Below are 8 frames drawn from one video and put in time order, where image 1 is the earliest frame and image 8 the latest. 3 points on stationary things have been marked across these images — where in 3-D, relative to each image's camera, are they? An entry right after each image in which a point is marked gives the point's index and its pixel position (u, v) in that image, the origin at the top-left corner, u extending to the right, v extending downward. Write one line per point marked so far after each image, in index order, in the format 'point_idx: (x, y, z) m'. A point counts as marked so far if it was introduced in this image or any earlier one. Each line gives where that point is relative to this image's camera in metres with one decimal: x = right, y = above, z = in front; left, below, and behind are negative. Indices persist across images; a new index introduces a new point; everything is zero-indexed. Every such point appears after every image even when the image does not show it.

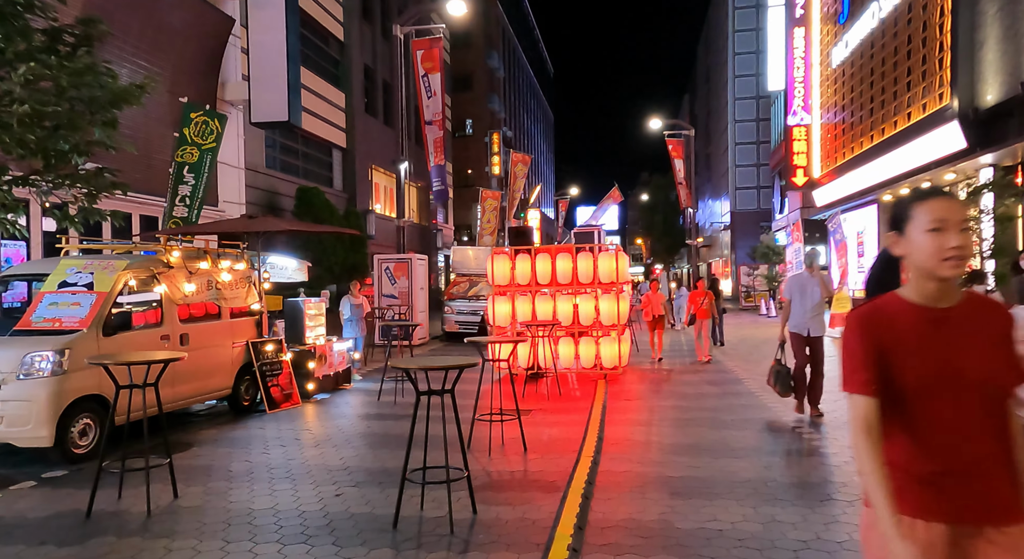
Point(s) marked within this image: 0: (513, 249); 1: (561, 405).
0: (0.0, +0.5, +14.7) m
1: (+0.7, -1.7, +11.8) m
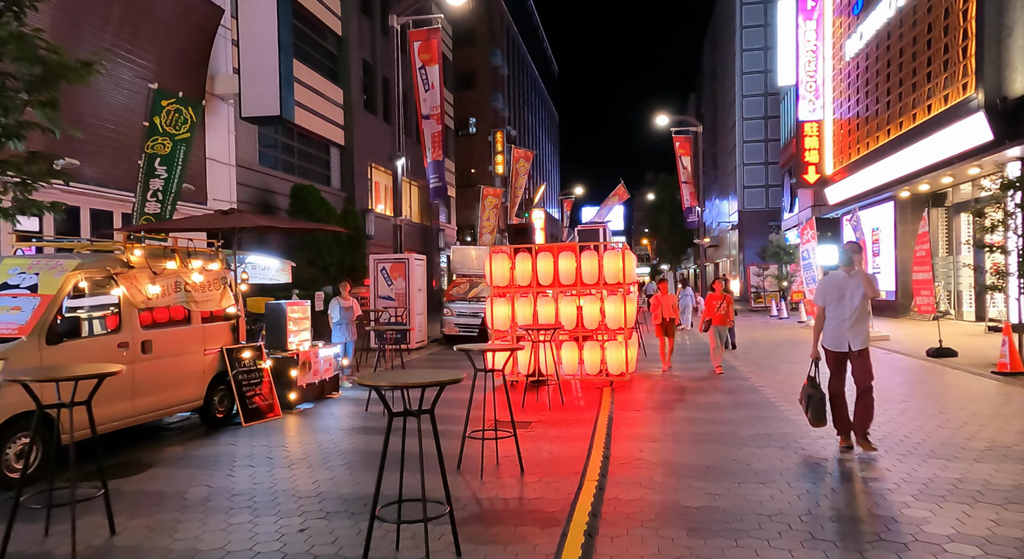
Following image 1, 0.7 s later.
0: (0.0, +0.5, +13.8) m
1: (+0.7, -1.7, +10.9) m
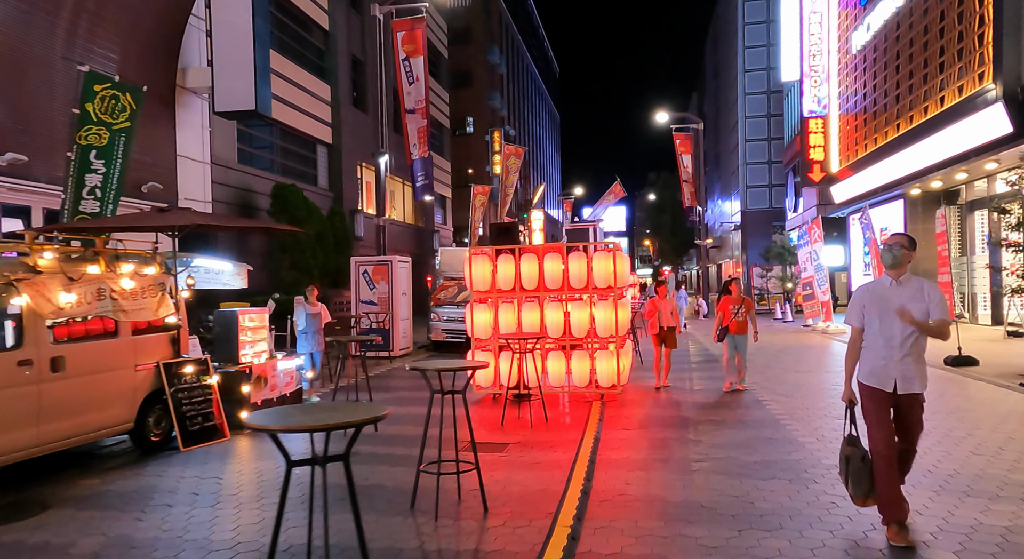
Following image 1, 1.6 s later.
0: (-0.3, +0.5, +12.7) m
1: (+0.4, -1.8, +9.8) m
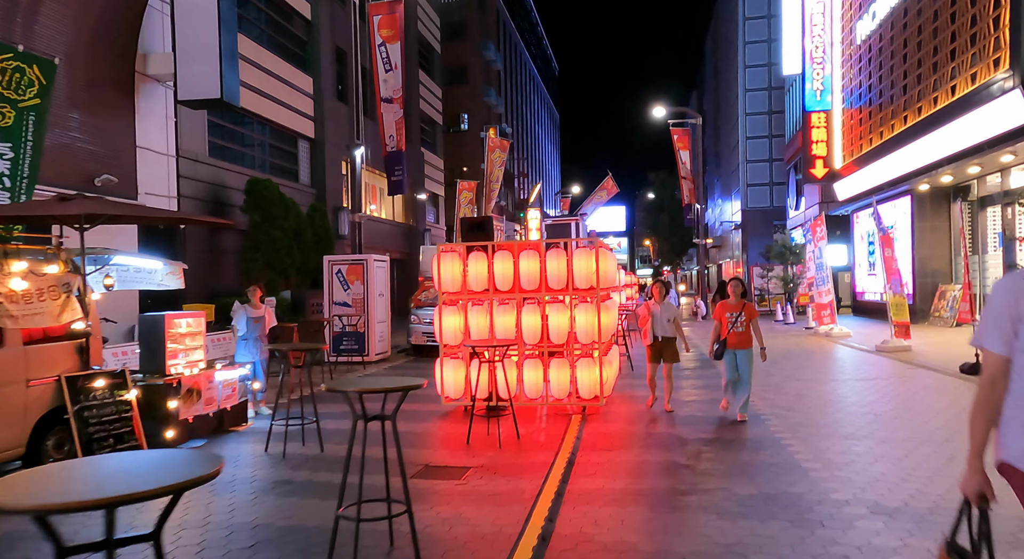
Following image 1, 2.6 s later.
0: (-0.6, +0.4, +11.5) m
1: (0.0, -1.8, +8.6) m
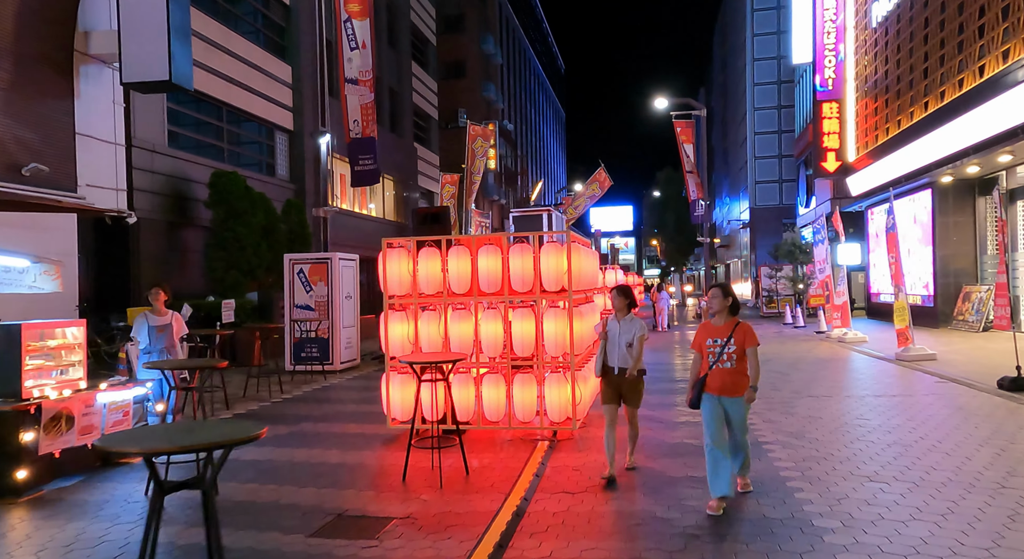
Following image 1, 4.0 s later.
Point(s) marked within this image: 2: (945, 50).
0: (-1.1, +0.4, +9.8) m
1: (-0.5, -1.8, +6.8) m
2: (+9.4, +5.0, +18.8) m
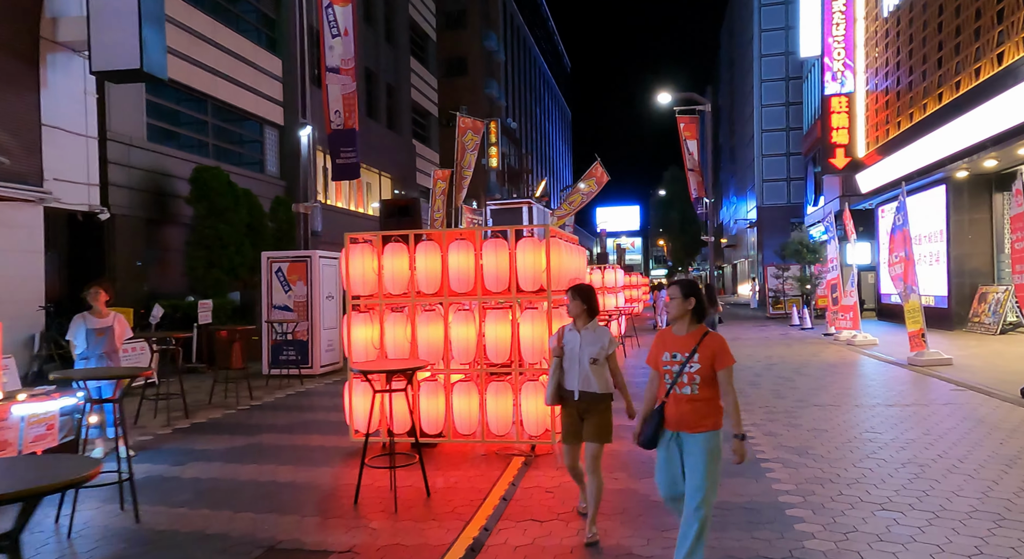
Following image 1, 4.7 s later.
0: (-1.3, +0.5, +8.9) m
1: (-0.8, -1.8, +6.0) m
2: (+9.3, +5.0, +17.8) m
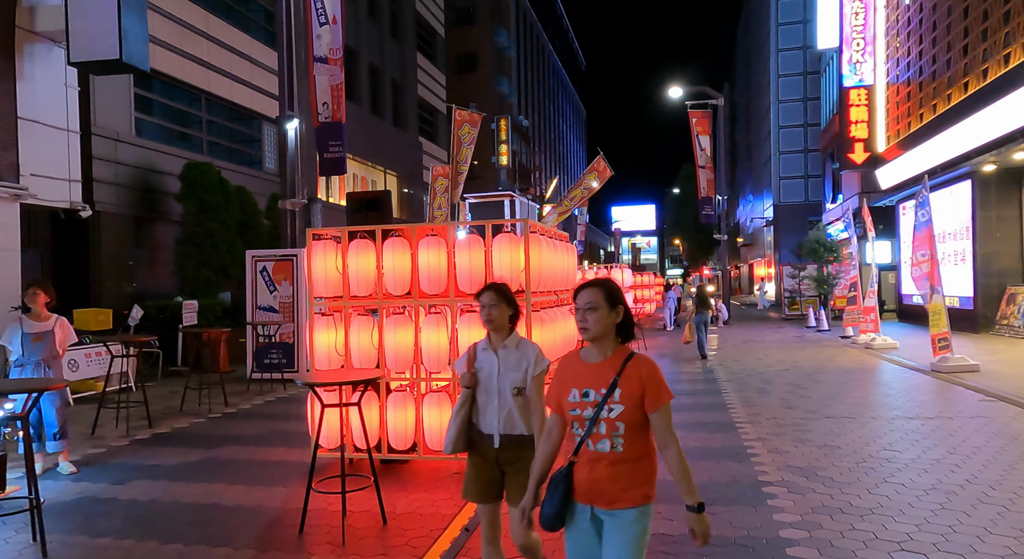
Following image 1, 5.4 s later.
0: (-1.5, +0.5, +8.1) m
1: (-1.0, -1.8, +5.2) m
2: (+9.2, +5.0, +16.8) m
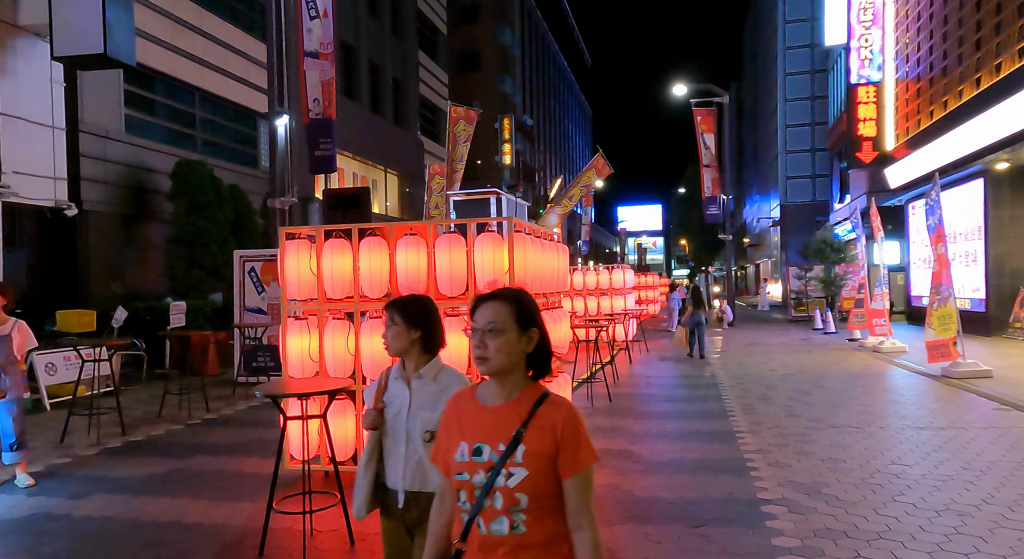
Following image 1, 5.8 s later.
0: (-1.7, +0.4, +7.7) m
1: (-1.2, -1.8, +4.7) m
2: (+9.2, +4.9, +16.3) m
